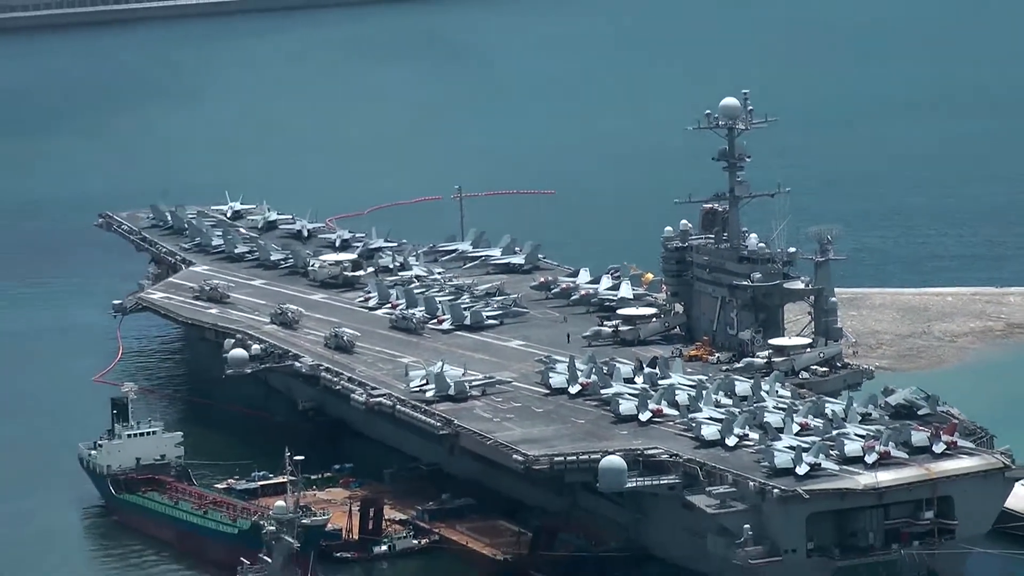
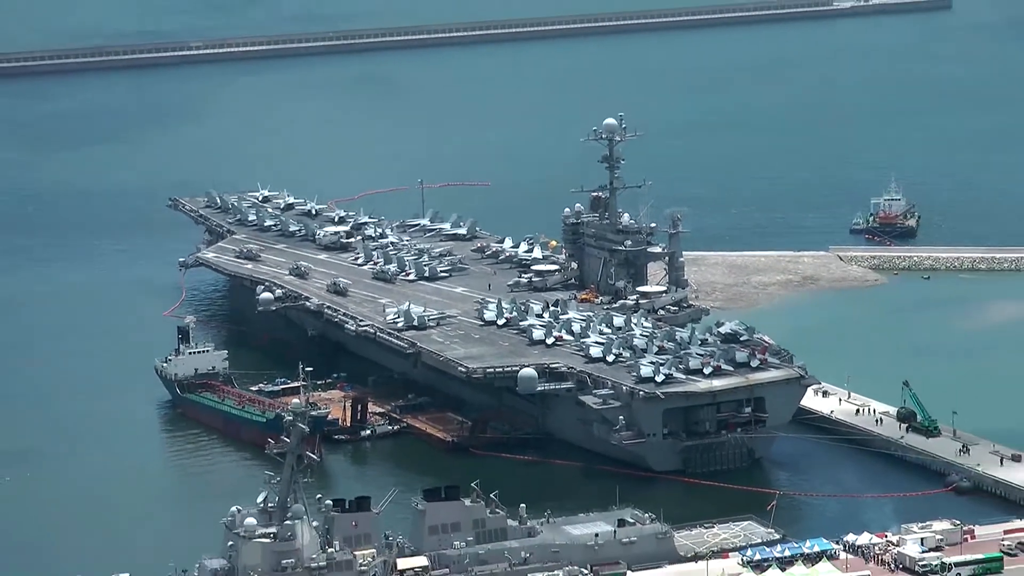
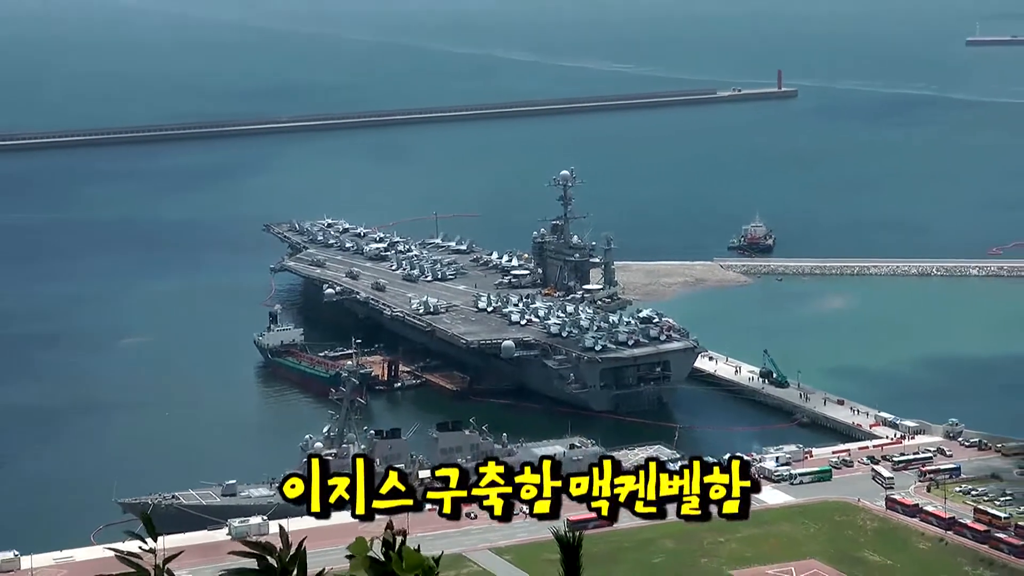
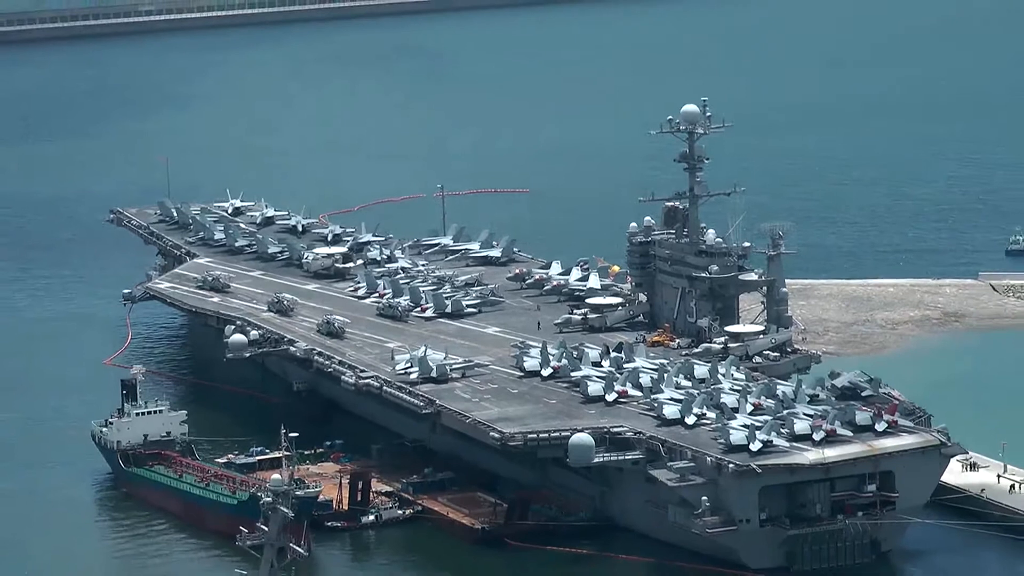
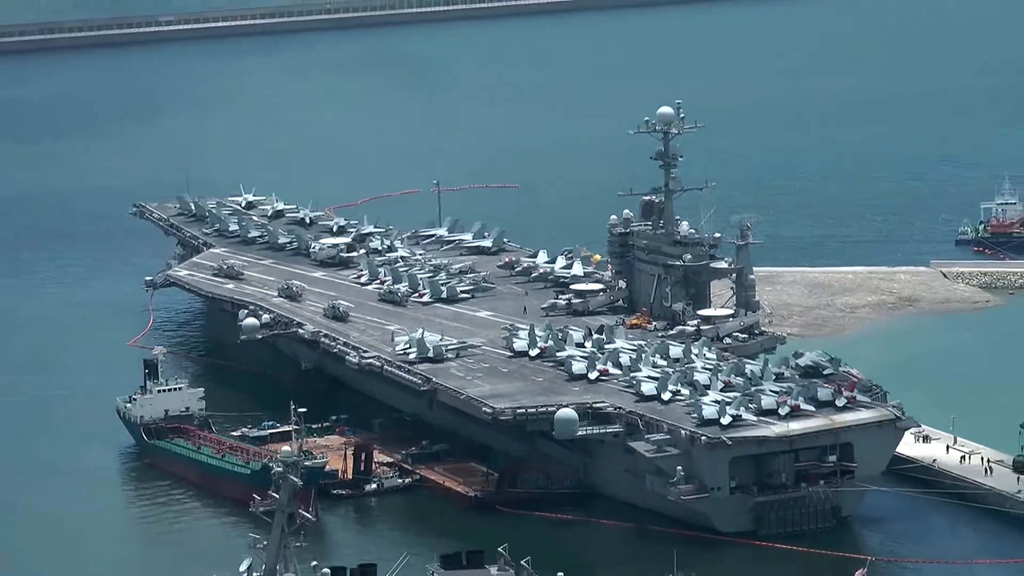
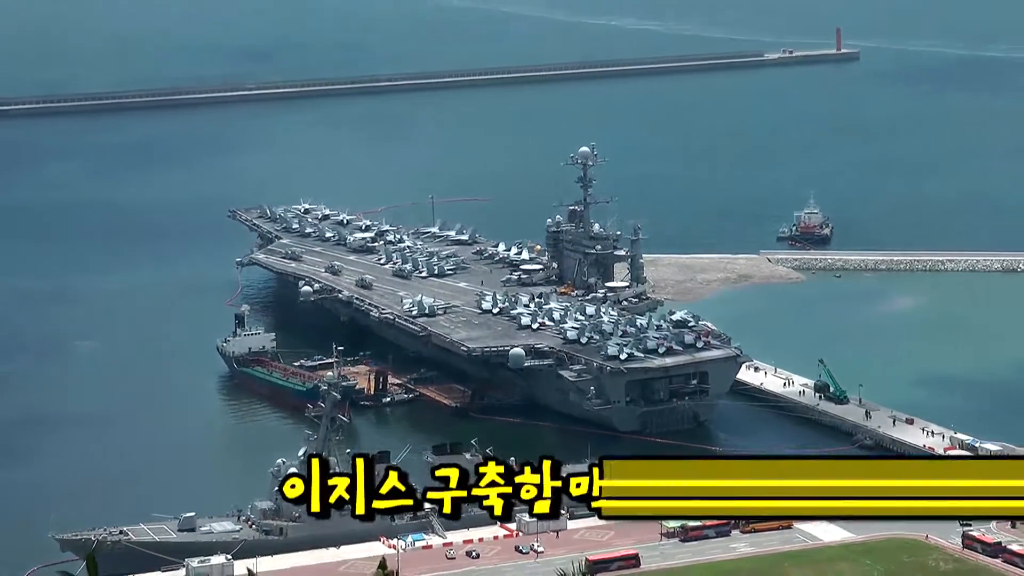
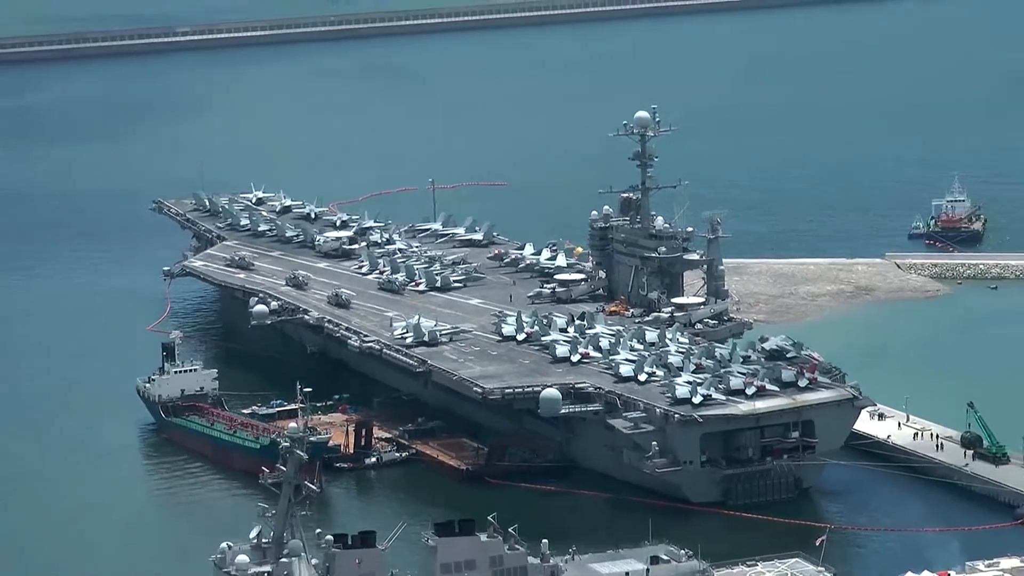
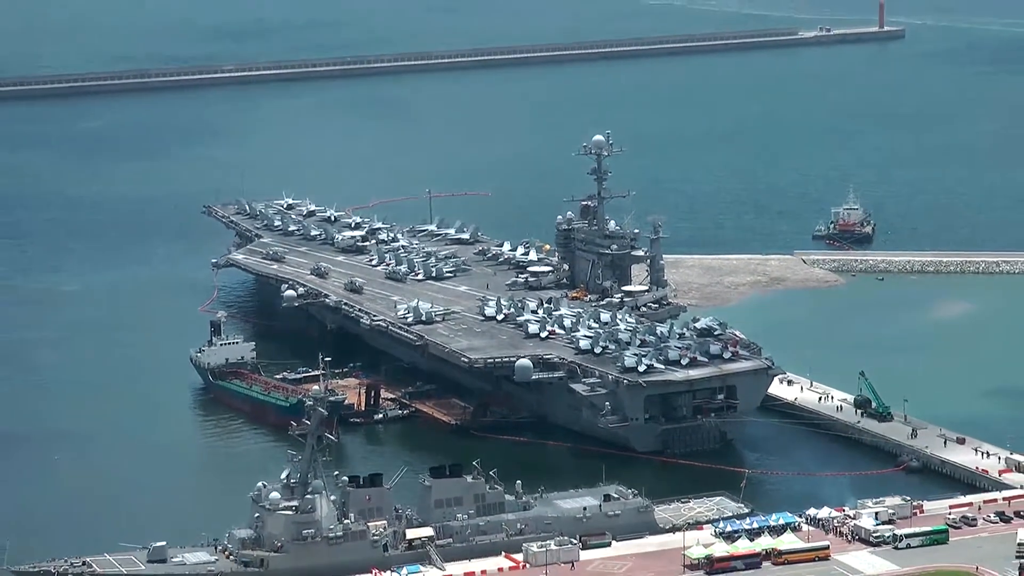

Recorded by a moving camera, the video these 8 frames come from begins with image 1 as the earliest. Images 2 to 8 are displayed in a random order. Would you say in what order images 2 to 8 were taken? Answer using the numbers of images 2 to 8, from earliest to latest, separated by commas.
4, 5, 7, 2, 8, 6, 3
